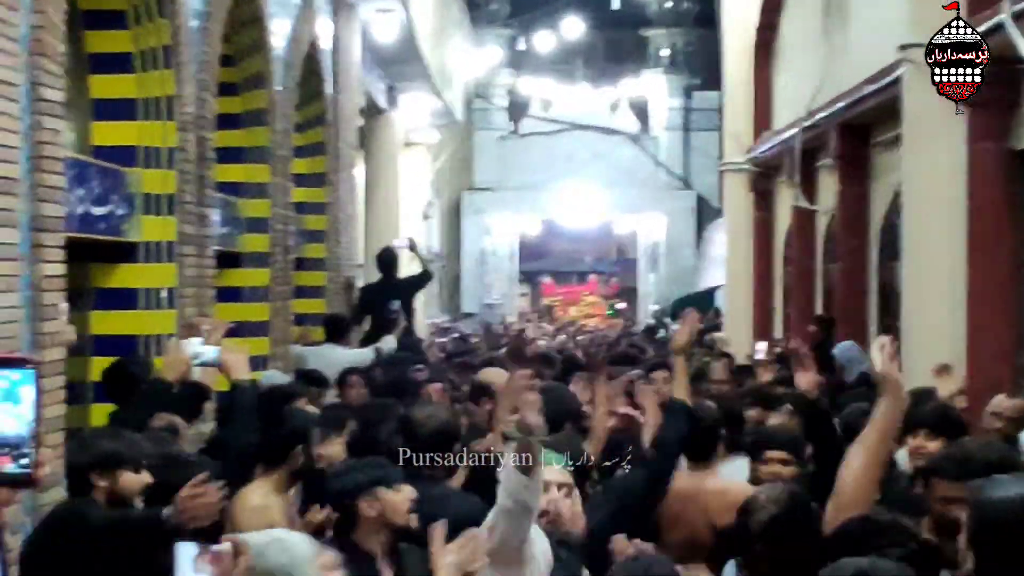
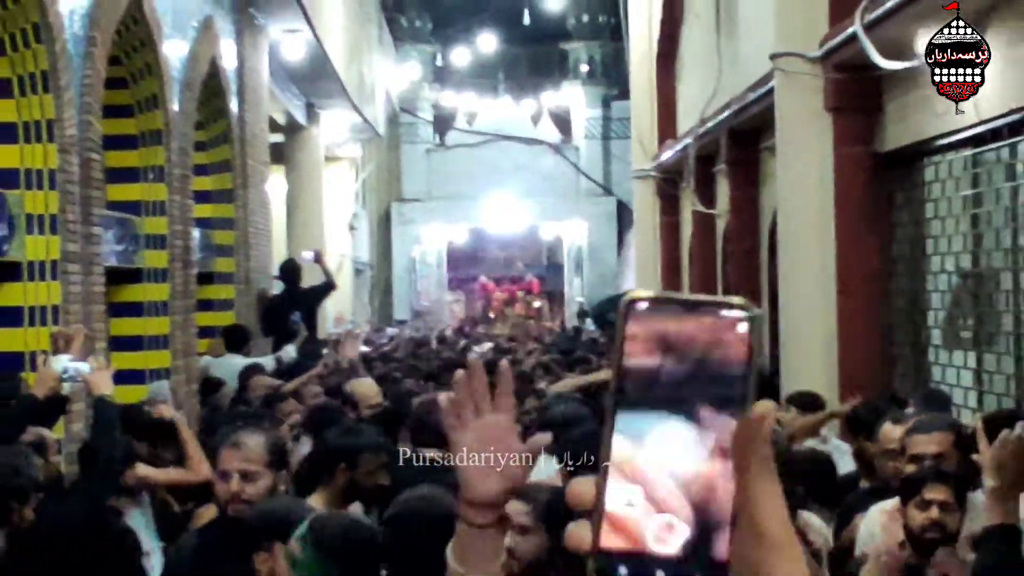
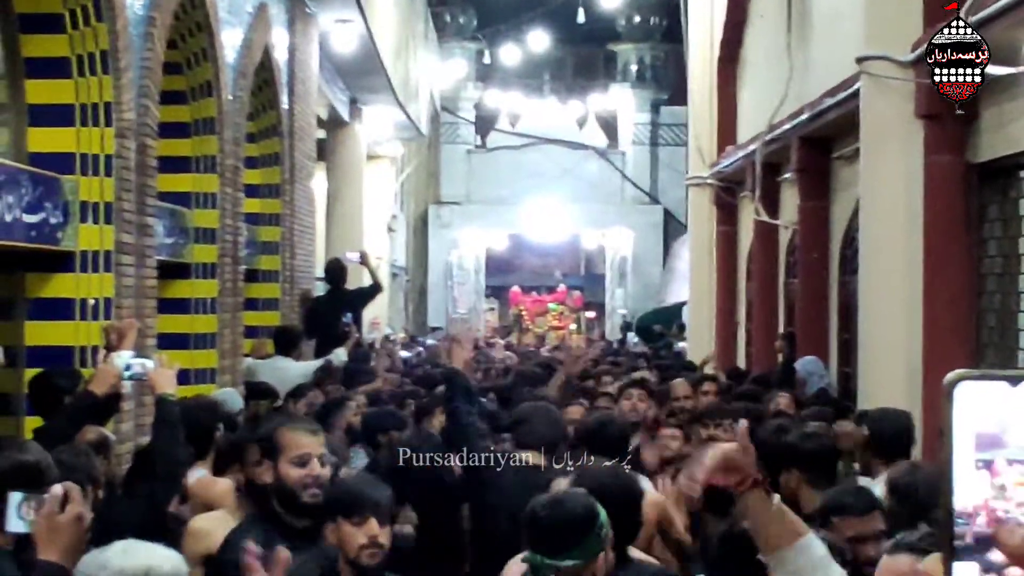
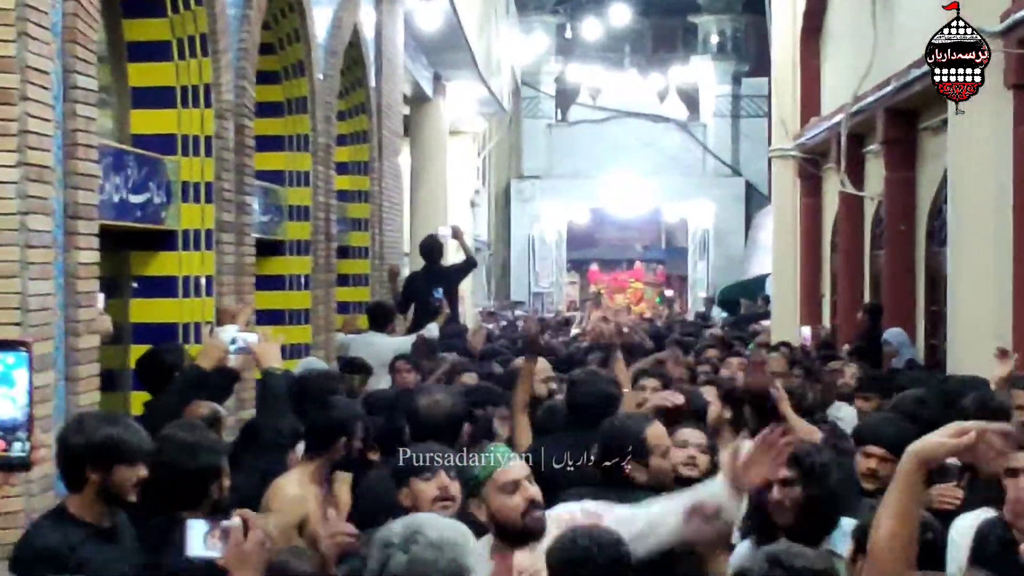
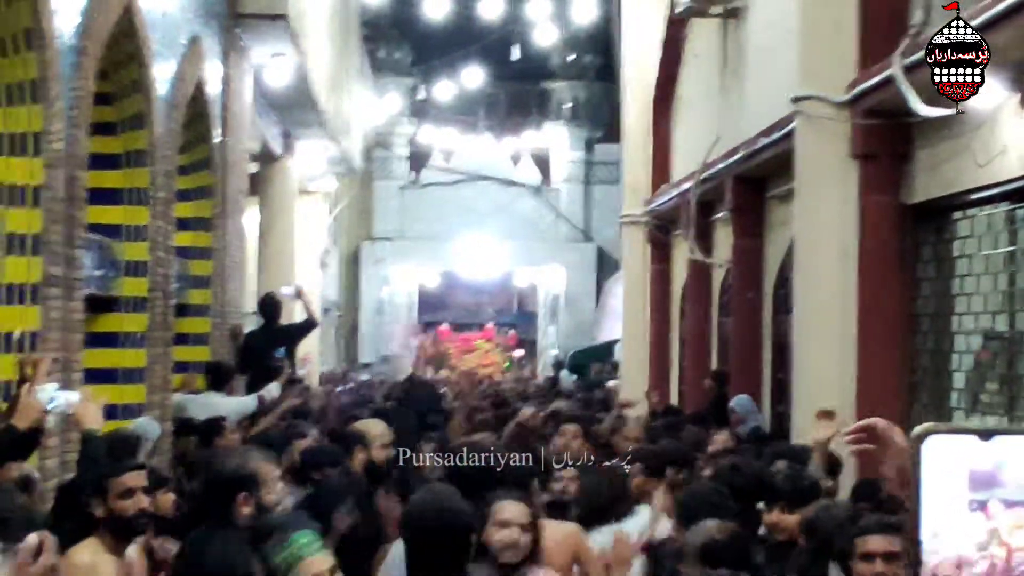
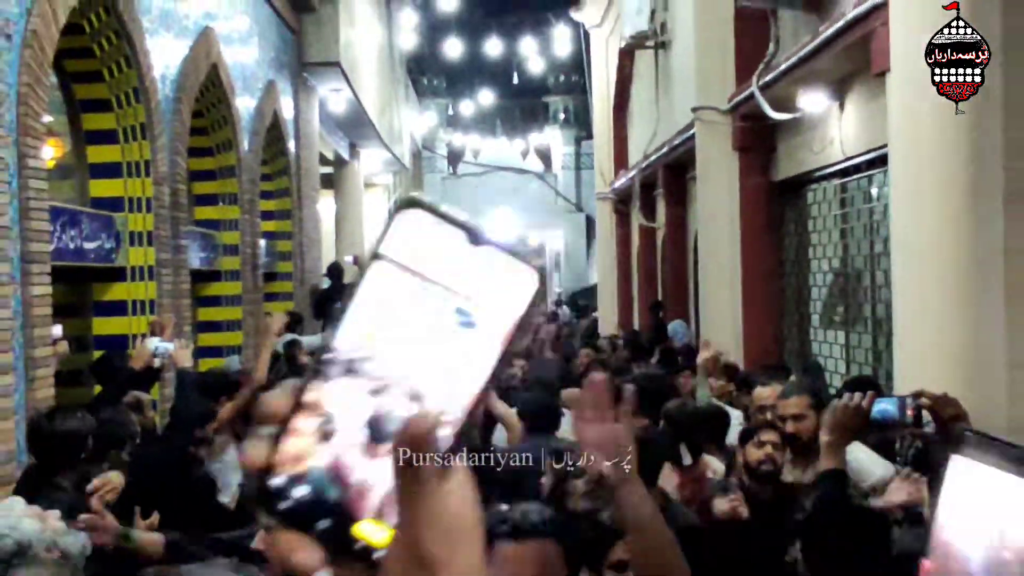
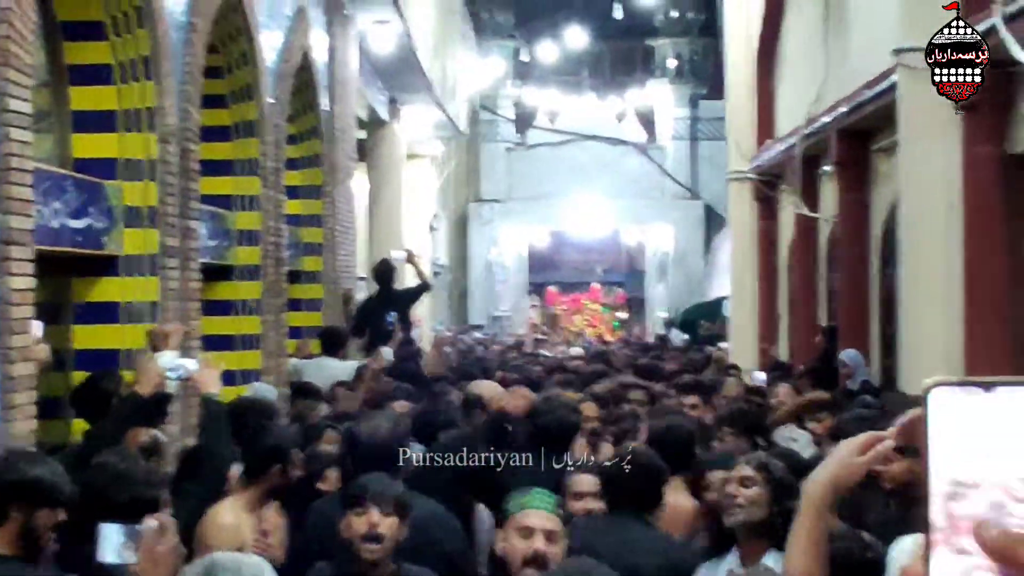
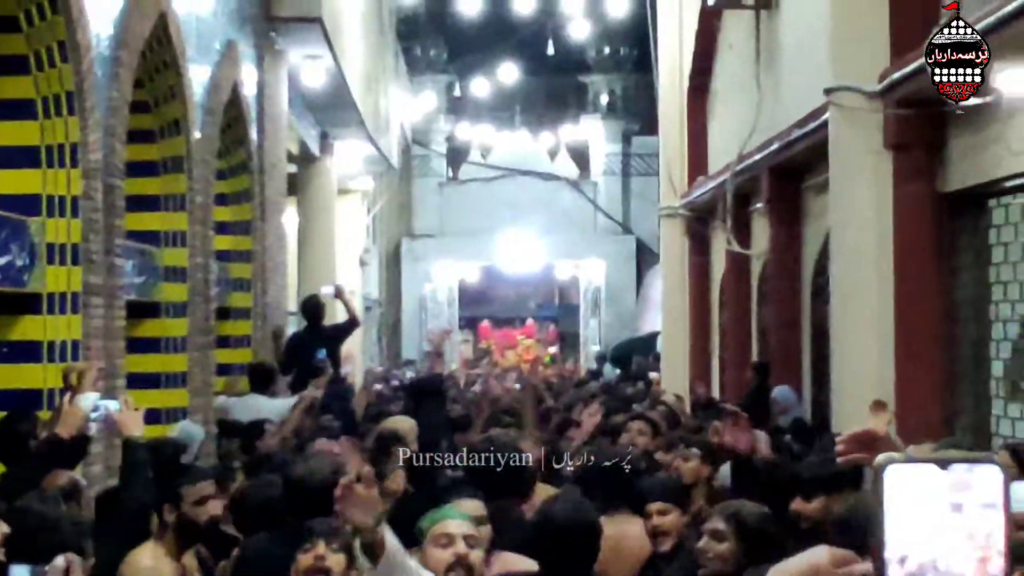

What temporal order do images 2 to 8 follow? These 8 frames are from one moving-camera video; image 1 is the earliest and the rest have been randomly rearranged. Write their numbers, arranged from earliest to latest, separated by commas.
4, 7, 8, 5, 3, 2, 6
